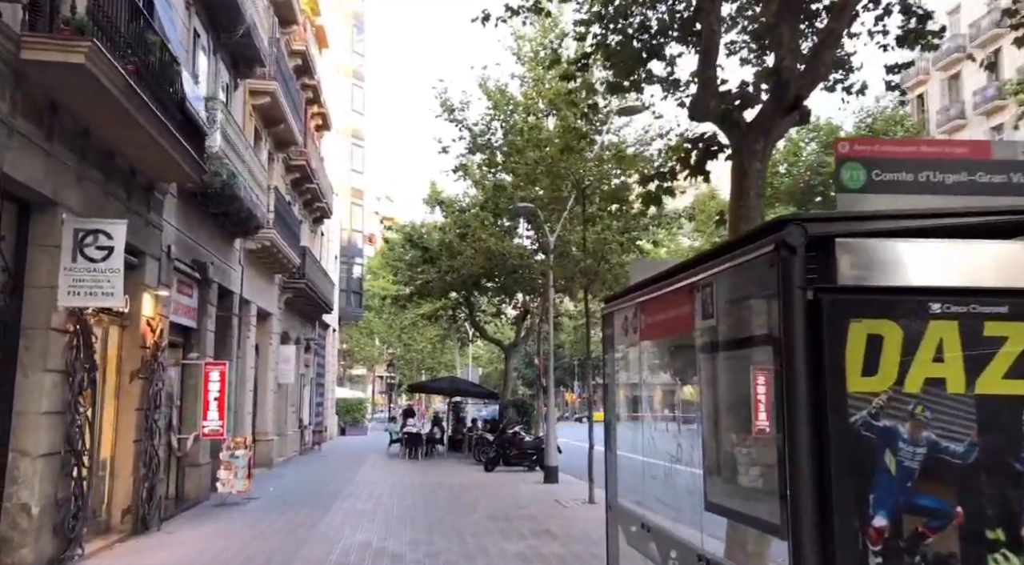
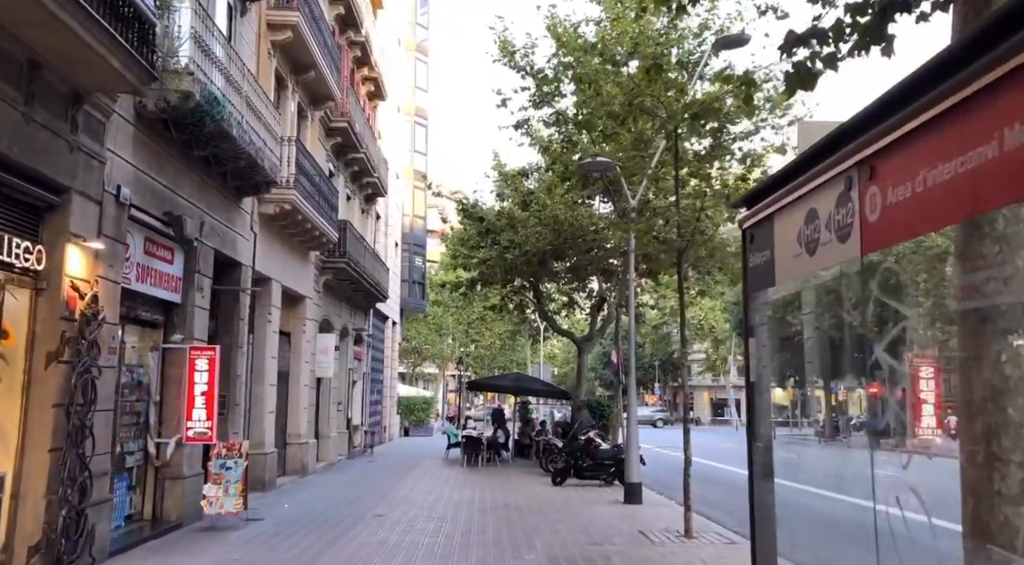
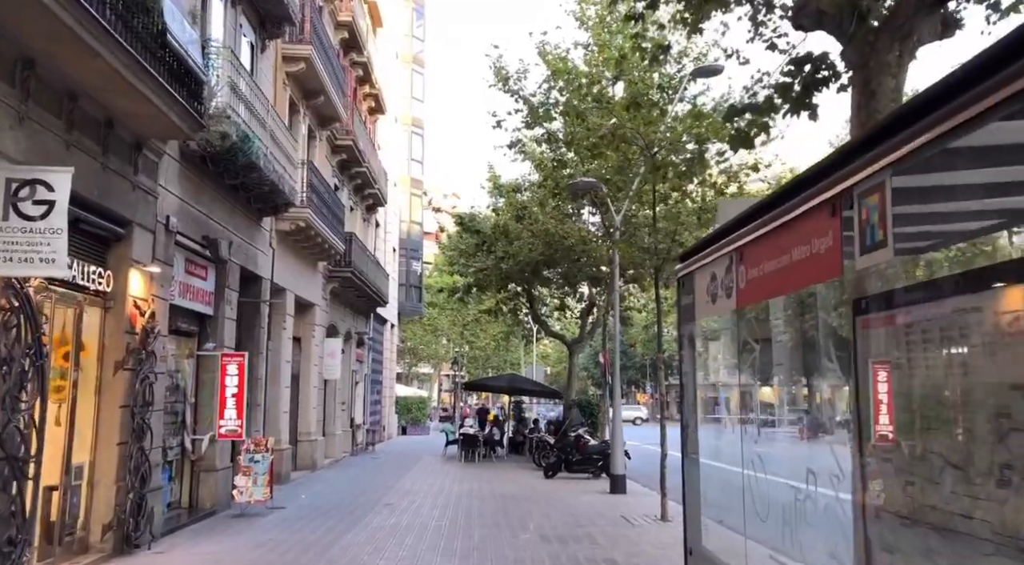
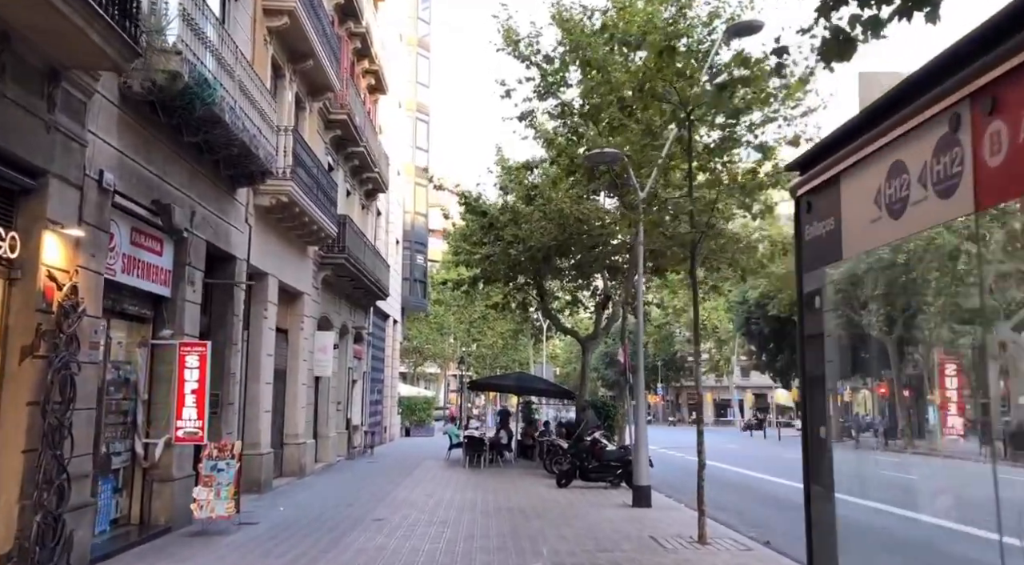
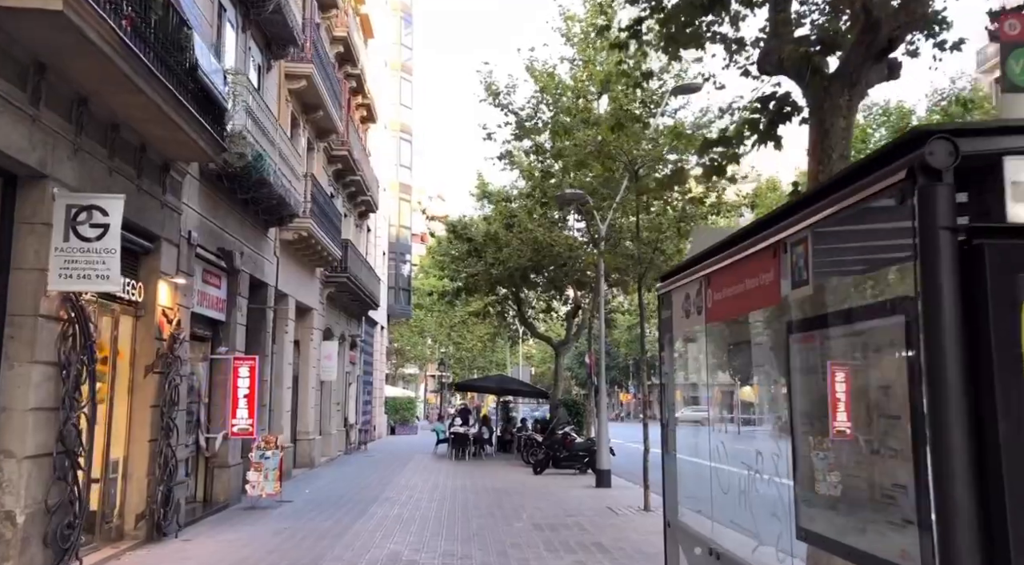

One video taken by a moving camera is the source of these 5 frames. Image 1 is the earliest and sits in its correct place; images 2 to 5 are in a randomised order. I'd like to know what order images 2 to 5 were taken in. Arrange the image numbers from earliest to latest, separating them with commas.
5, 3, 2, 4
